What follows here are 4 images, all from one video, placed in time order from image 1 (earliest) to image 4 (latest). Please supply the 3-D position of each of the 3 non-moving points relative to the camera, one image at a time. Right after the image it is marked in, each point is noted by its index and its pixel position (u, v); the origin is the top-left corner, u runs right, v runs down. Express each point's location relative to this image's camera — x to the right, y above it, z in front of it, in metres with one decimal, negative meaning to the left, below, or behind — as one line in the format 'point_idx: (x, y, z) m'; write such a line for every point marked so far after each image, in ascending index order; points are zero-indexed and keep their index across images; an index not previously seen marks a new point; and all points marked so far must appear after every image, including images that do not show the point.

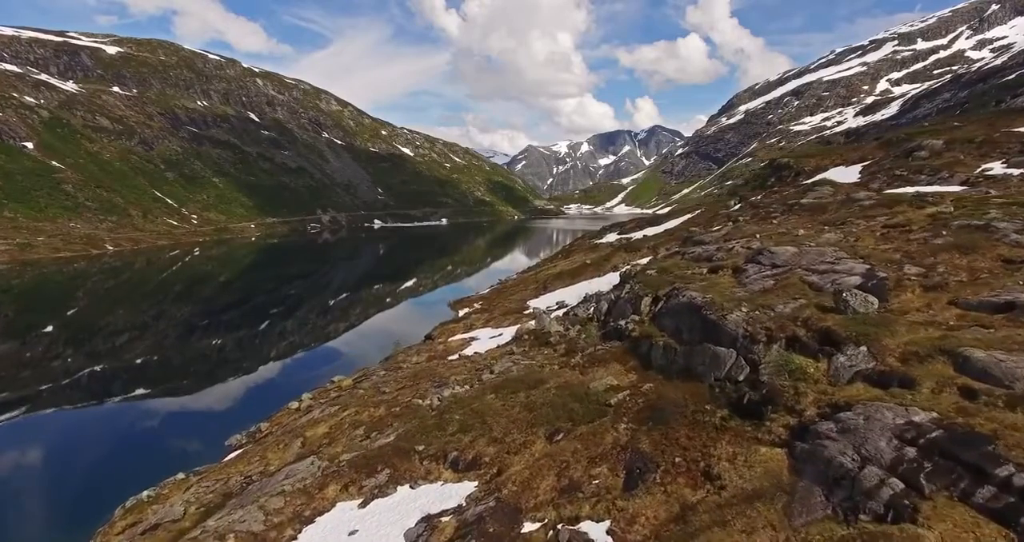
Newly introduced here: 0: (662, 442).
0: (+4.7, -5.4, +19.1) m
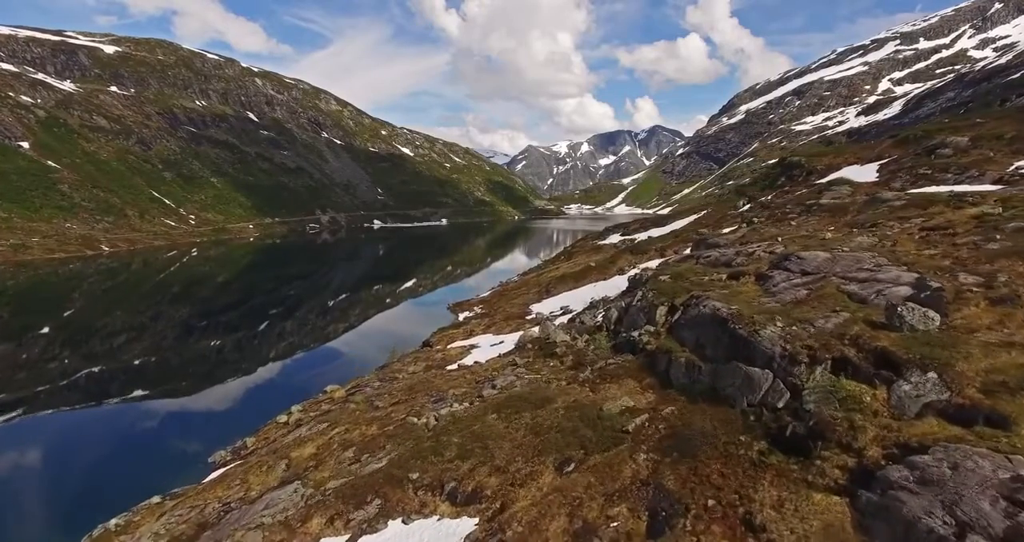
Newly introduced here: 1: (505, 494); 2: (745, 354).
0: (+4.9, -5.7, +16.6) m
1: (-0.2, -7.2, +19.6) m
2: (+7.6, -2.7, +19.8) m
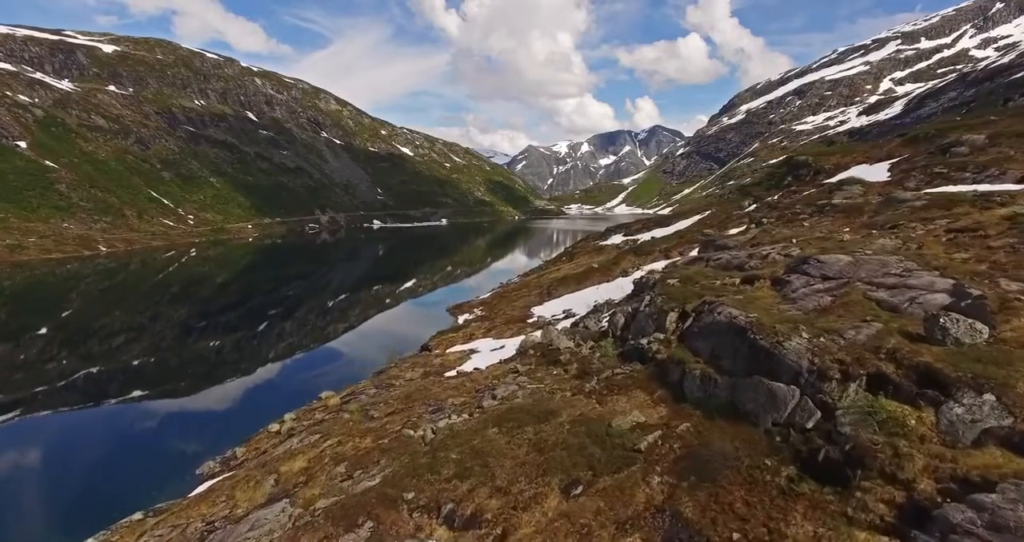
0: (+4.9, -5.9, +15.1) m
1: (-0.1, -7.4, +18.0) m
2: (+7.7, -2.9, +18.3) m
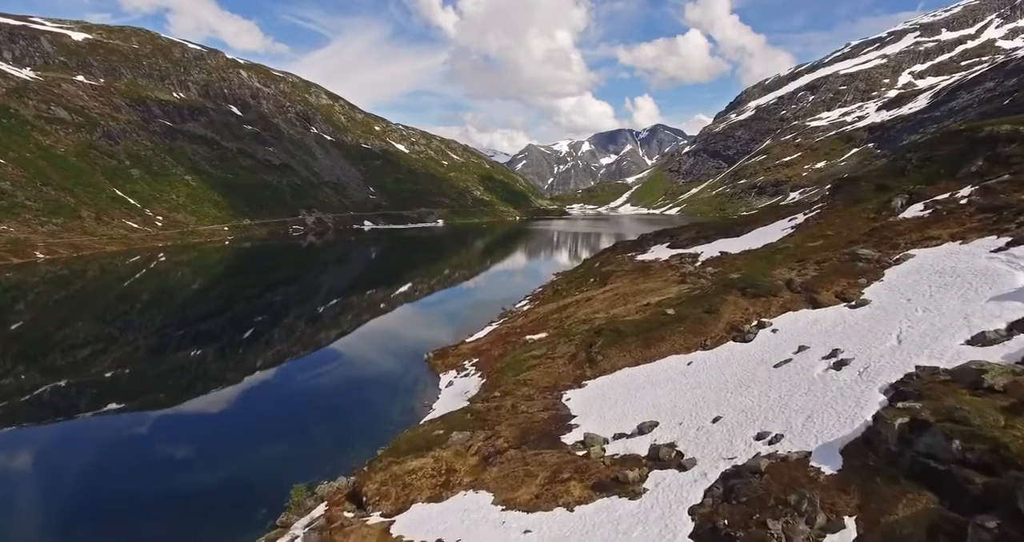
0: (+5.9, -9.1, -13.1) m
1: (+0.8, -10.5, -10.2) m
2: (+8.6, -6.1, -9.9) m
